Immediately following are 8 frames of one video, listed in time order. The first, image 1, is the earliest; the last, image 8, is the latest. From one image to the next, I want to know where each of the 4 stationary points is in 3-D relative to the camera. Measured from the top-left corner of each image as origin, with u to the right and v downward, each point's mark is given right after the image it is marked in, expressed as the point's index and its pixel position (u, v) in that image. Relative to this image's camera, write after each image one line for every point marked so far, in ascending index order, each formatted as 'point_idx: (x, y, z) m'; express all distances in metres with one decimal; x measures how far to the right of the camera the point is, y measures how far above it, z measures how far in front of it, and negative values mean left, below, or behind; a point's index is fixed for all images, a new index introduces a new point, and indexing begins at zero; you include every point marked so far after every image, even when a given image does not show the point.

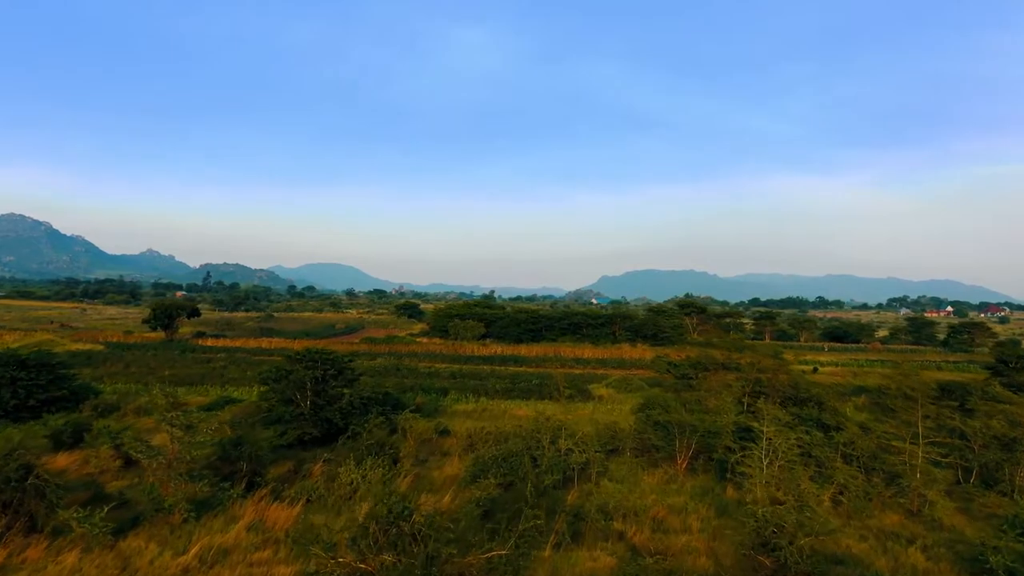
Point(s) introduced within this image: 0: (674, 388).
0: (+5.3, -3.3, +18.6) m
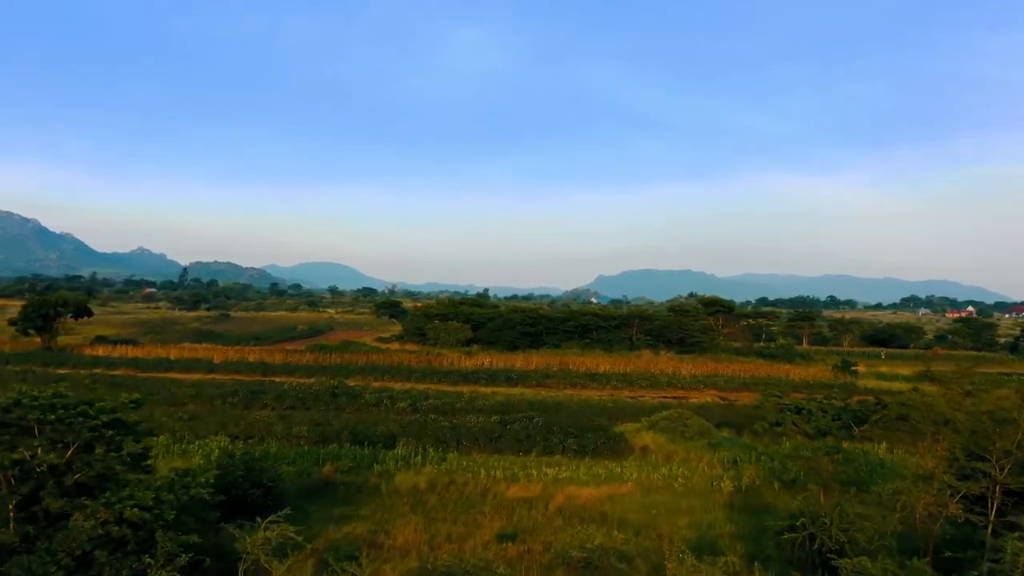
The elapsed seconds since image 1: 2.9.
0: (+5.0, -2.9, +9.6) m
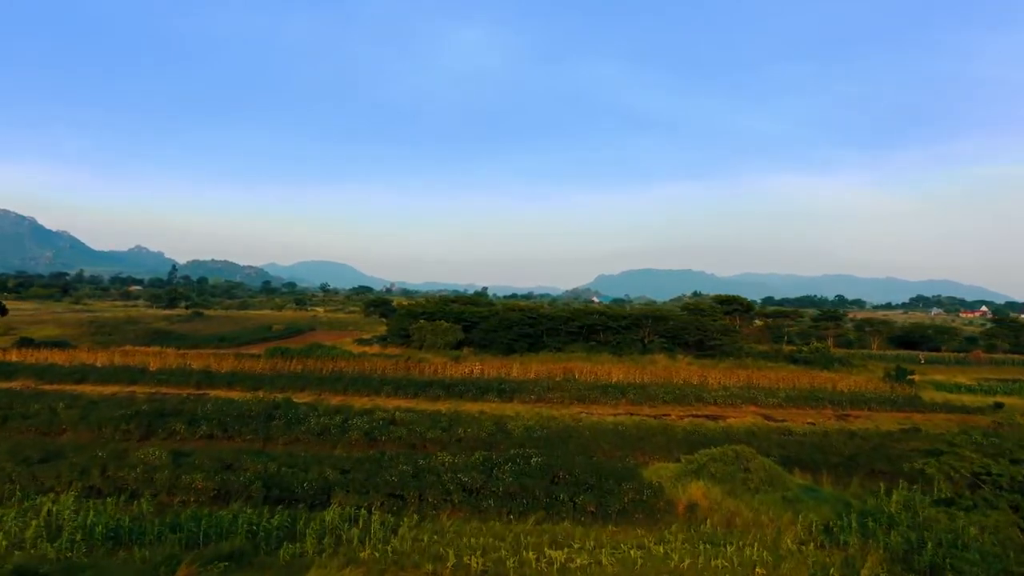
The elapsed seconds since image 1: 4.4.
0: (+4.8, -2.6, +5.0) m
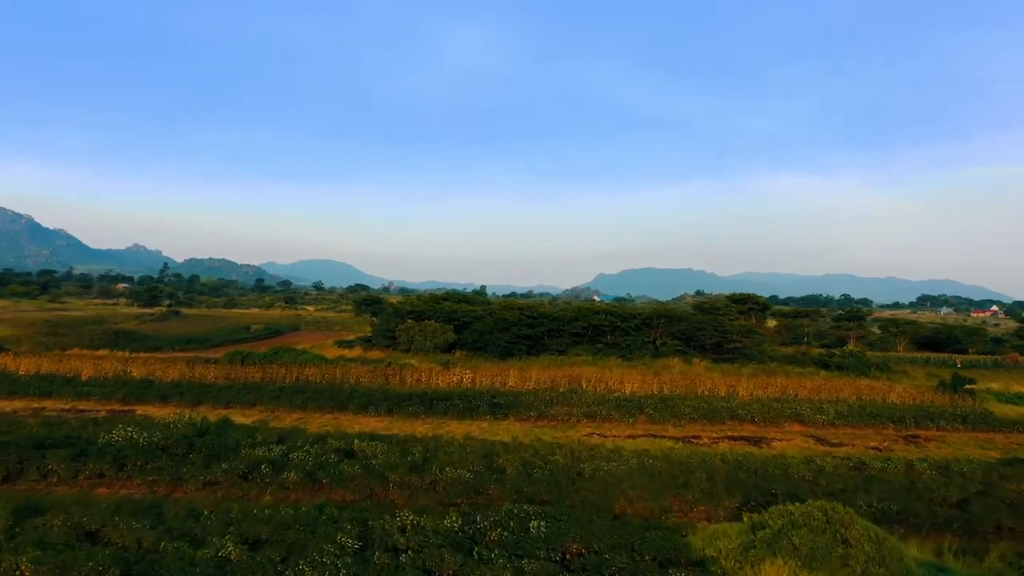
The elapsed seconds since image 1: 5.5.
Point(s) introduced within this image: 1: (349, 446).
0: (+4.7, -2.5, +1.6) m
1: (-3.3, -3.2, +11.7) m
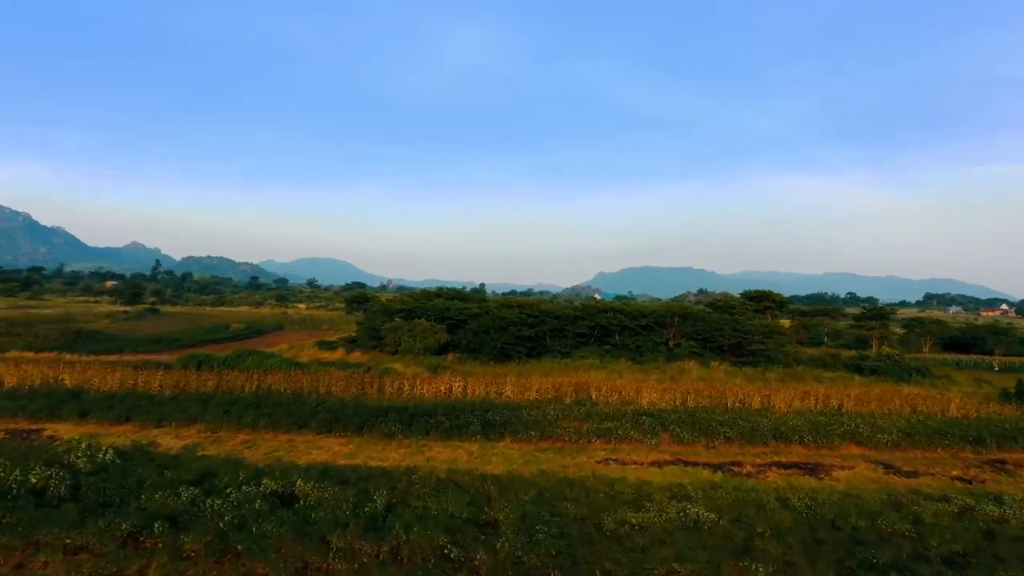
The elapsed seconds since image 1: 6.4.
0: (+4.6, -2.3, -1.4) m
1: (-3.4, -3.0, +8.7) m
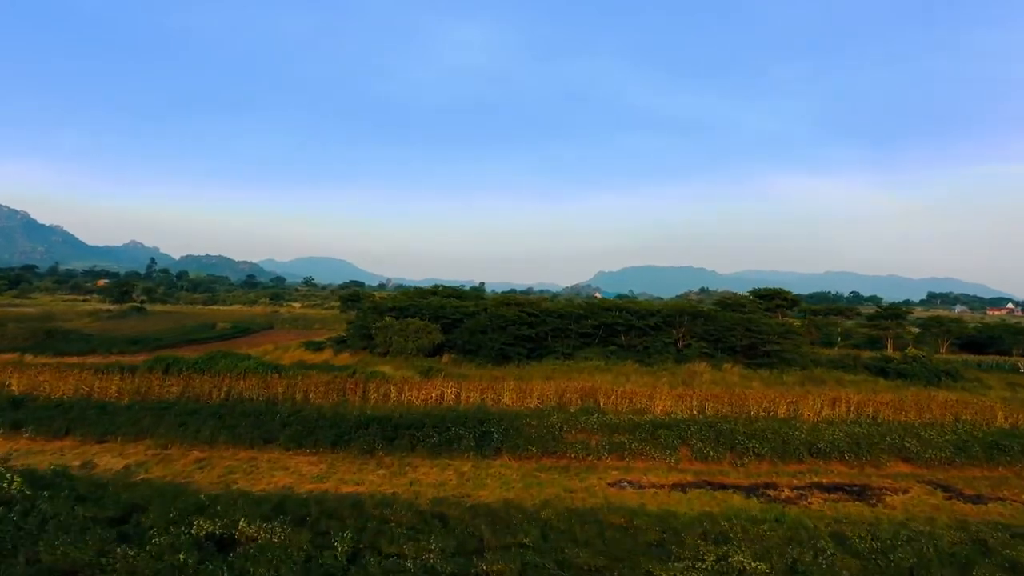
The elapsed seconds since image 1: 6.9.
0: (+4.6, -2.2, -3.1) m
1: (-3.4, -2.9, +7.0) m
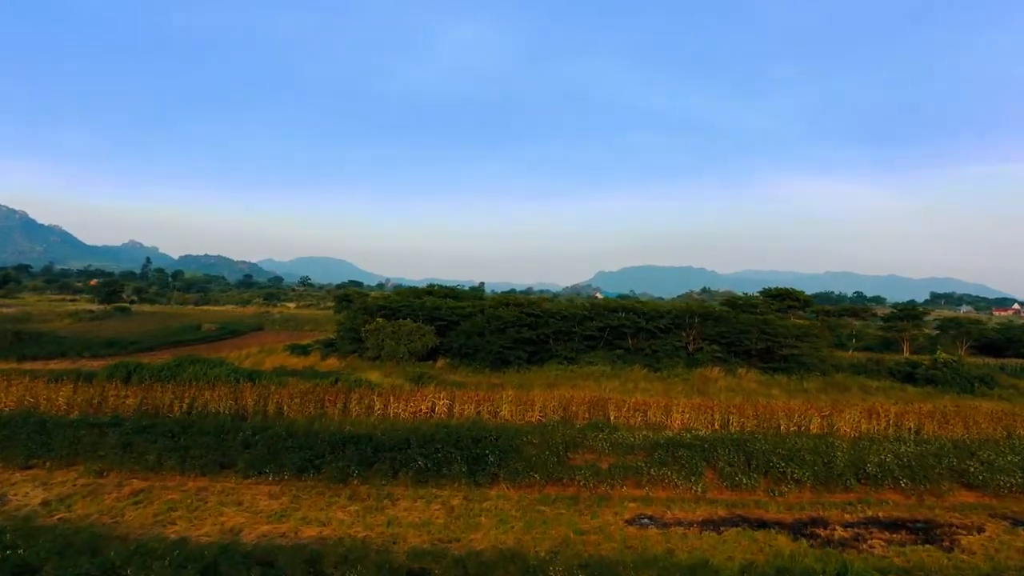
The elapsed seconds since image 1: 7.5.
0: (+4.6, -2.2, -4.8) m
1: (-3.4, -2.9, +5.2) m
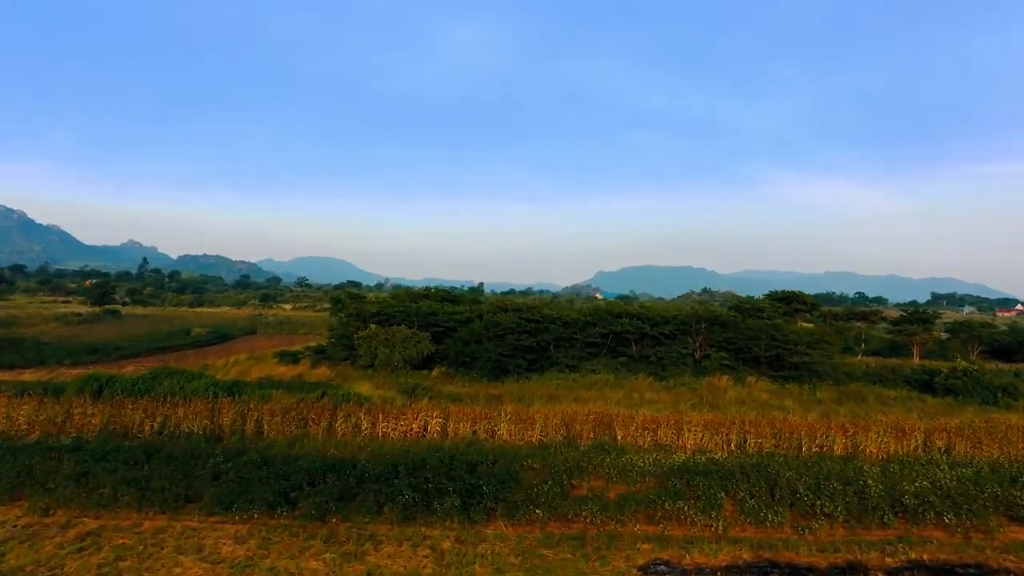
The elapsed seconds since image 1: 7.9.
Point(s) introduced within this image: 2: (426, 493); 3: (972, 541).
0: (+4.5, -2.4, -5.9) m
1: (-3.4, -3.1, +4.2) m
2: (-1.3, -3.2, +9.3) m
3: (+7.1, -3.9, +9.0) m
